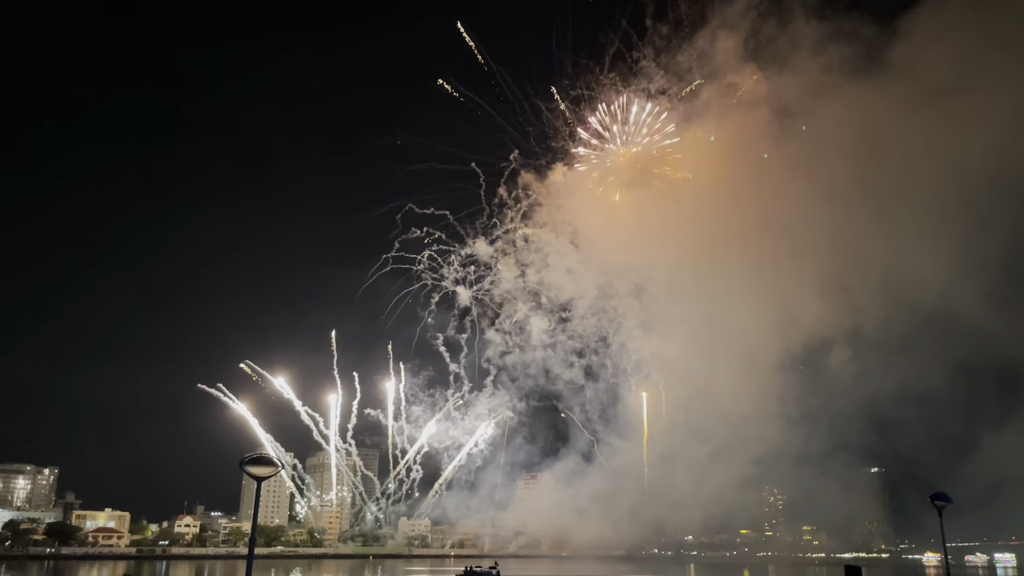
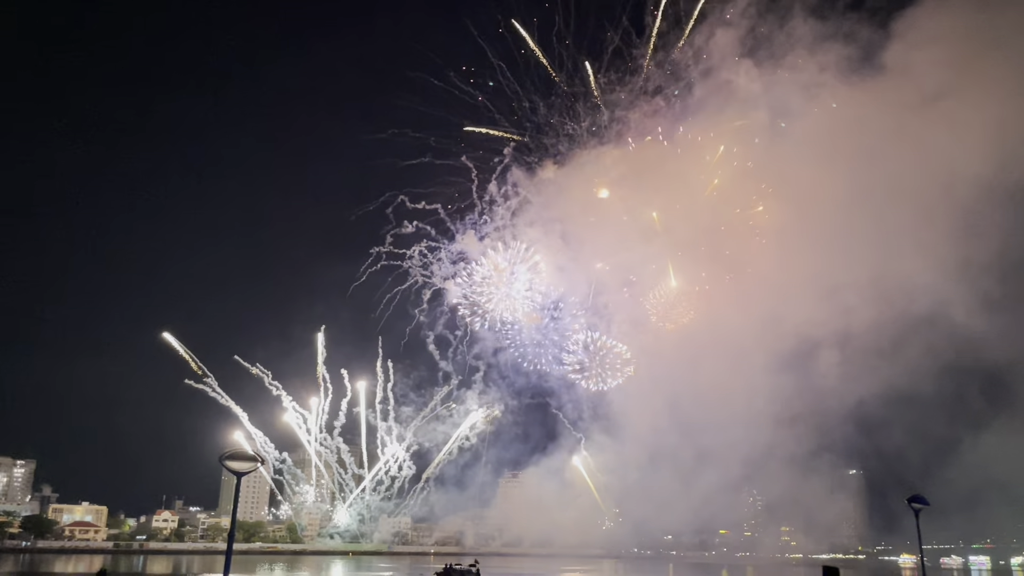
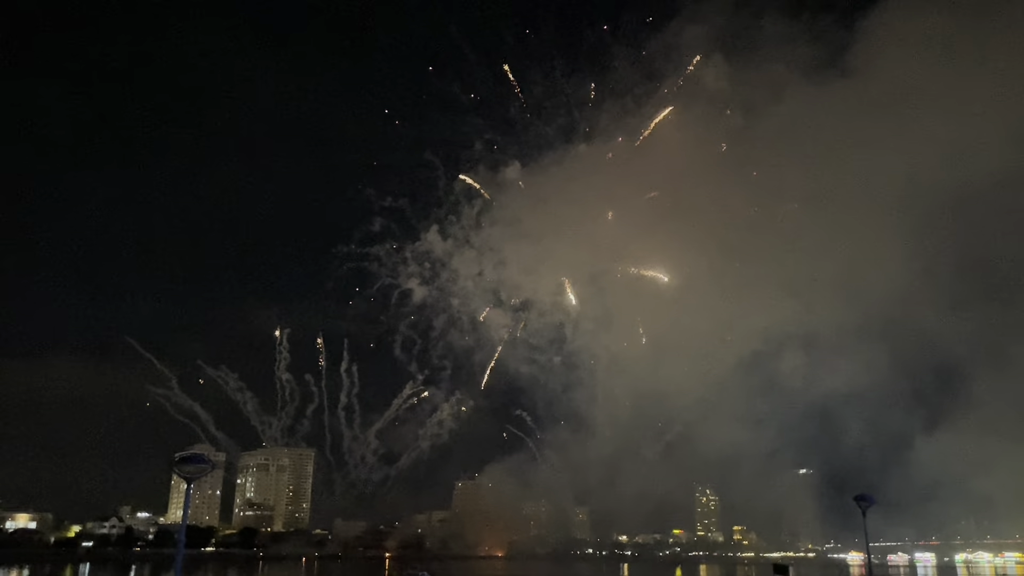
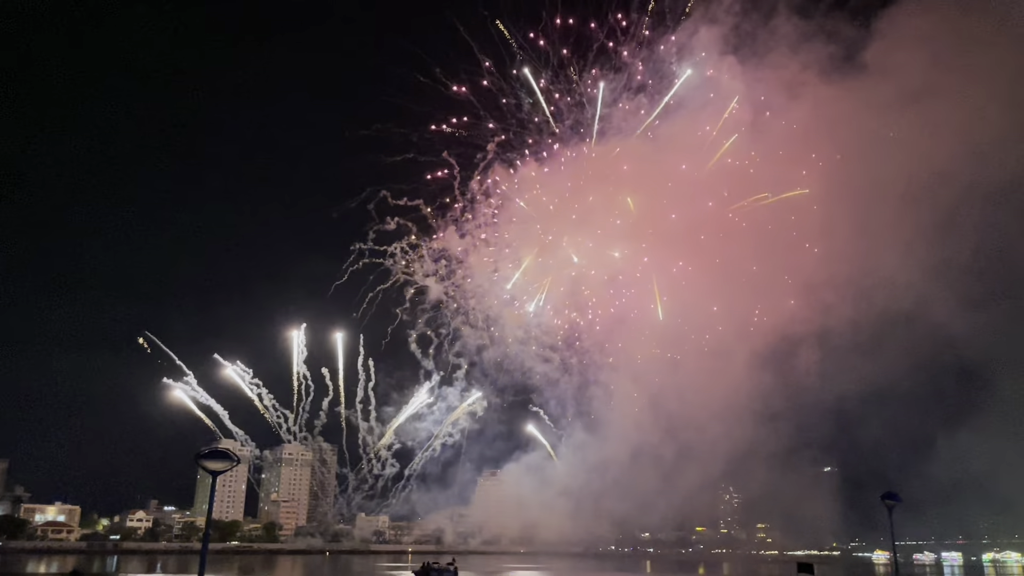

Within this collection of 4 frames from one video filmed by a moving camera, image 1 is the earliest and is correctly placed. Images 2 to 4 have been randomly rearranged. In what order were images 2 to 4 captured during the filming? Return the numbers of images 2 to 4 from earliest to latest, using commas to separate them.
2, 4, 3
